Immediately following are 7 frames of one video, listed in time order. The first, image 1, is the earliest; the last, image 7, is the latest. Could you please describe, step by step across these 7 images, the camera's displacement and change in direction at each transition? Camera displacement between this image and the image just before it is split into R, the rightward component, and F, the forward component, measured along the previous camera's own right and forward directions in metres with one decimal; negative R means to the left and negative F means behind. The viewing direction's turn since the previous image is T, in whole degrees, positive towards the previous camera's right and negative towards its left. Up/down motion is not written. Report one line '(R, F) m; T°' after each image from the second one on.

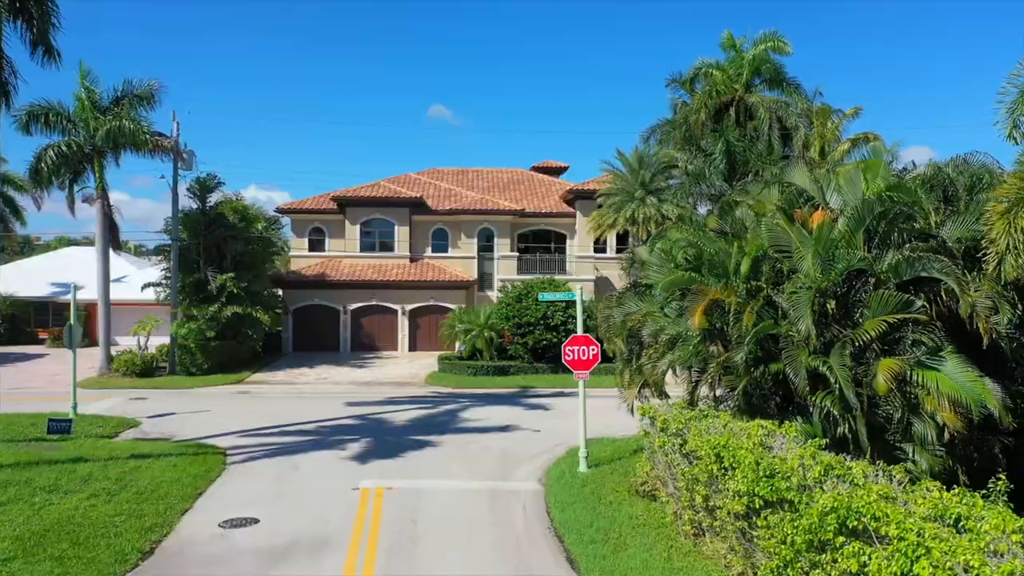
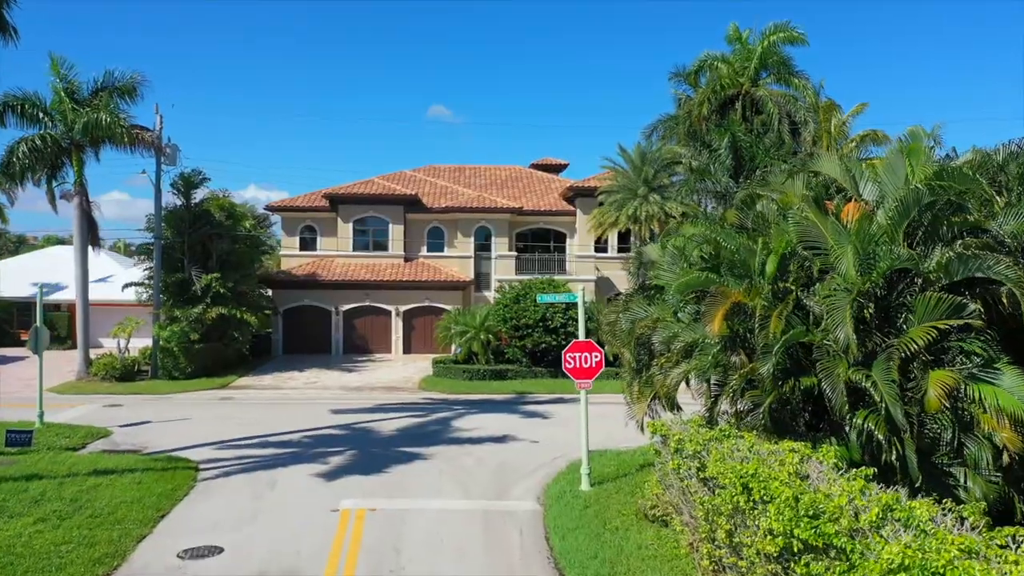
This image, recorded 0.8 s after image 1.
(+0.1, +1.1) m; 0°
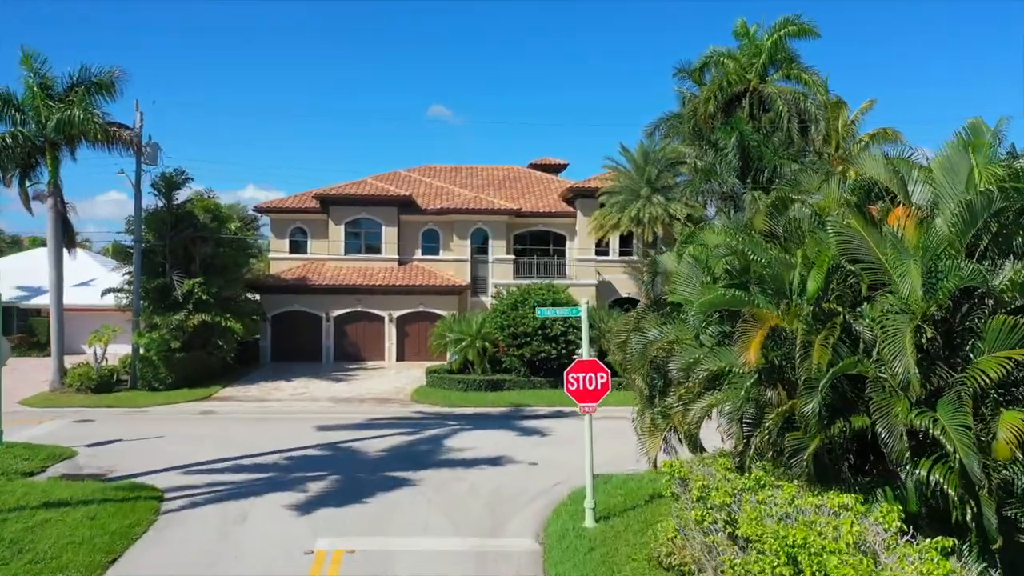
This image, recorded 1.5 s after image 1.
(0.0, +1.2) m; 0°
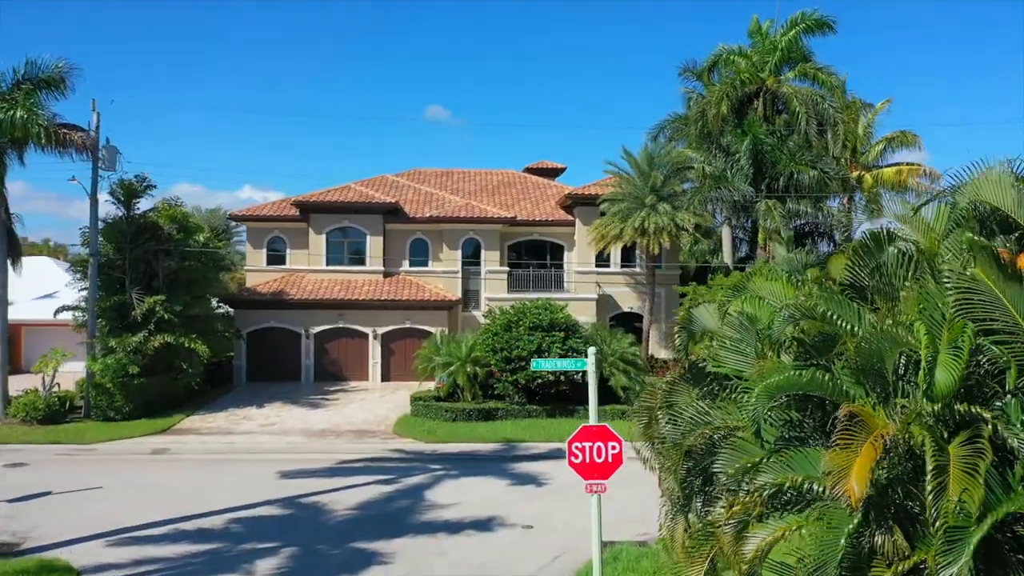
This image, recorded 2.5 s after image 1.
(+0.1, +2.1) m; 0°
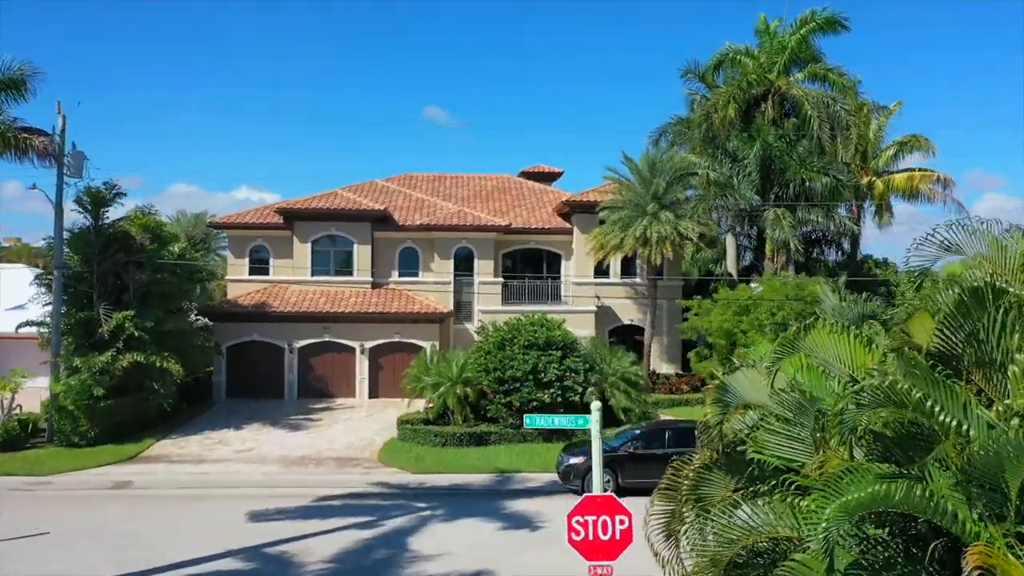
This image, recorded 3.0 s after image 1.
(+0.1, +1.4) m; 0°
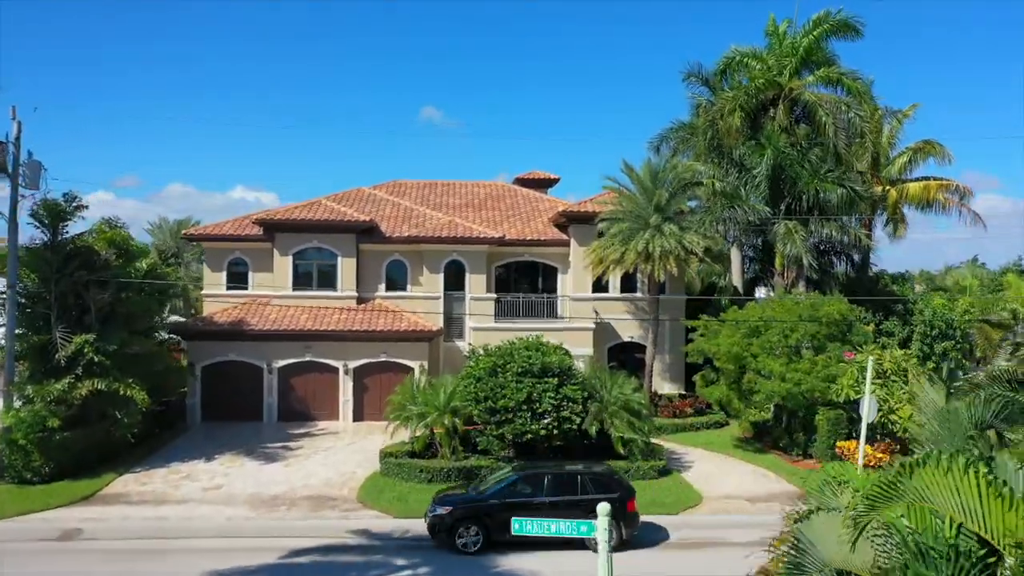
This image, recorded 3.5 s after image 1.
(+0.1, +1.5) m; 0°
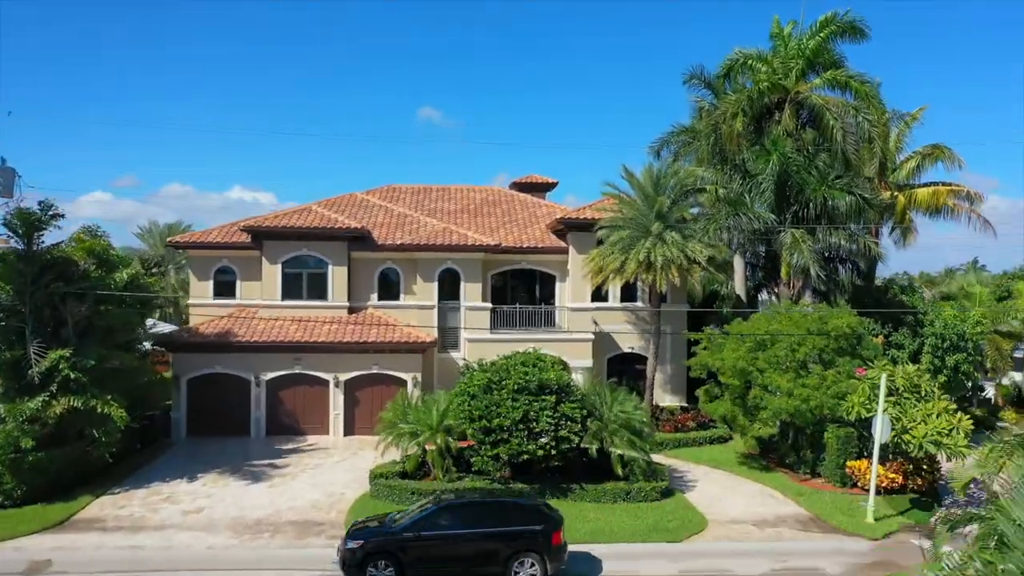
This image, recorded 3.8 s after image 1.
(+0.1, +0.8) m; 0°
